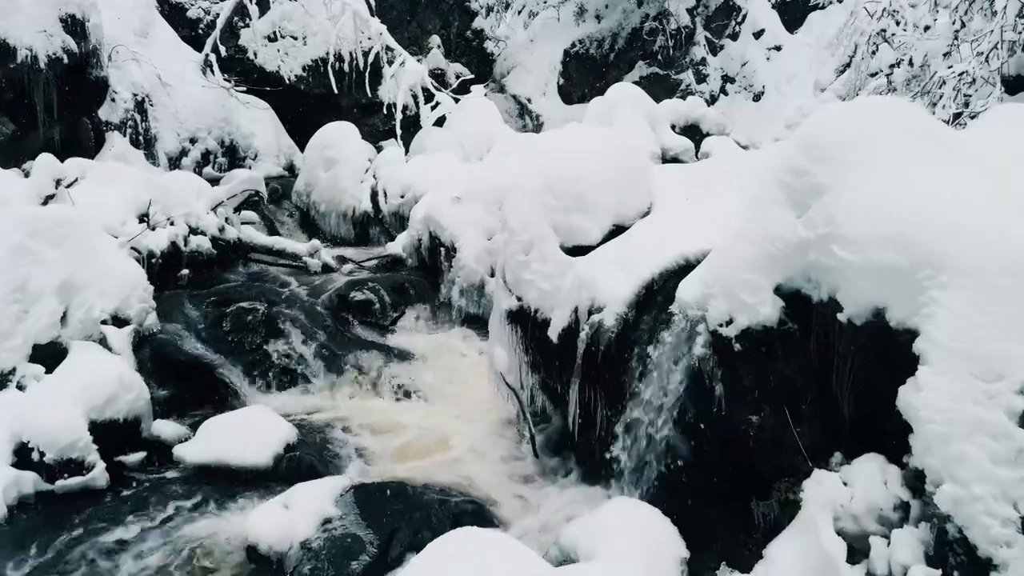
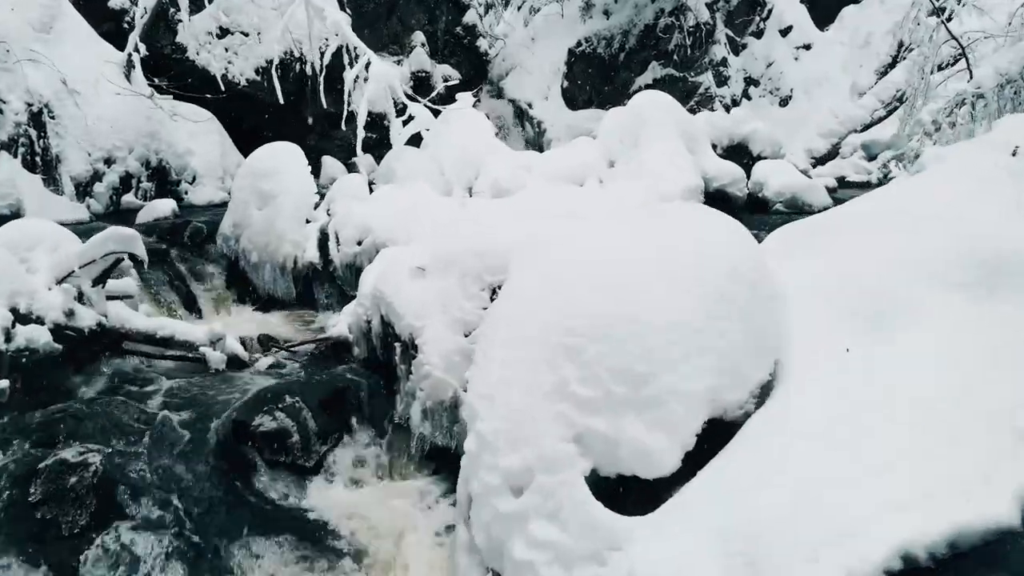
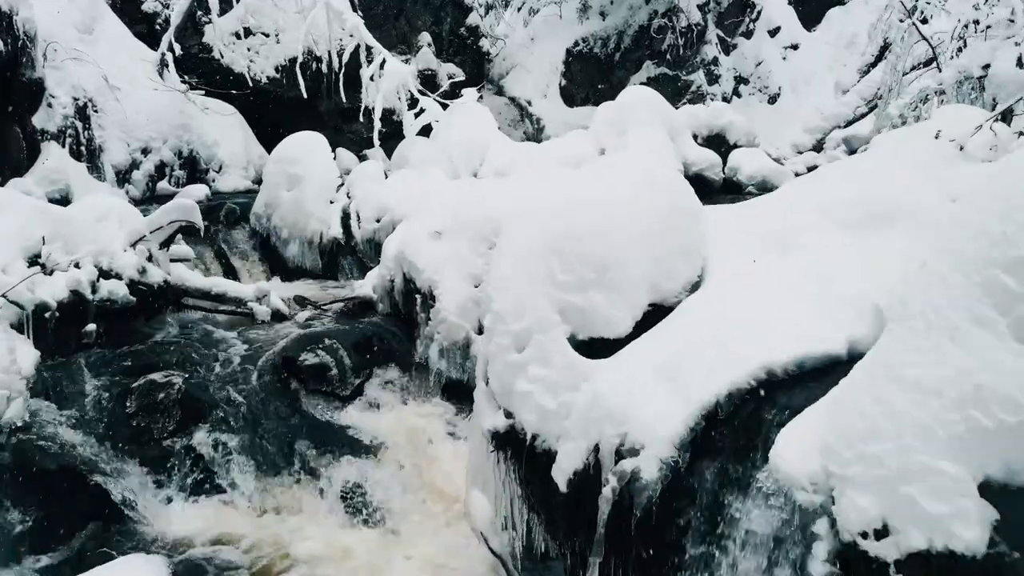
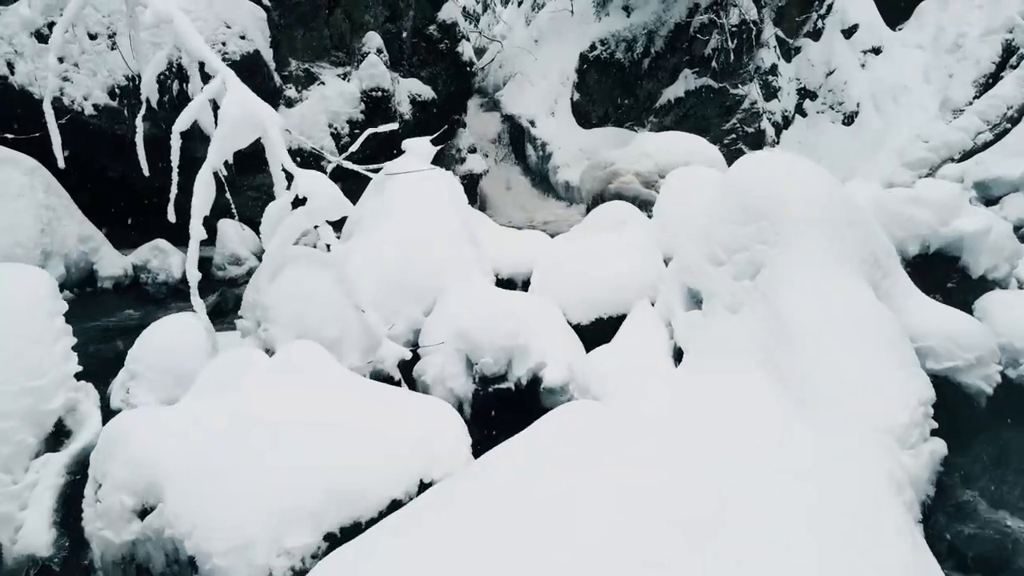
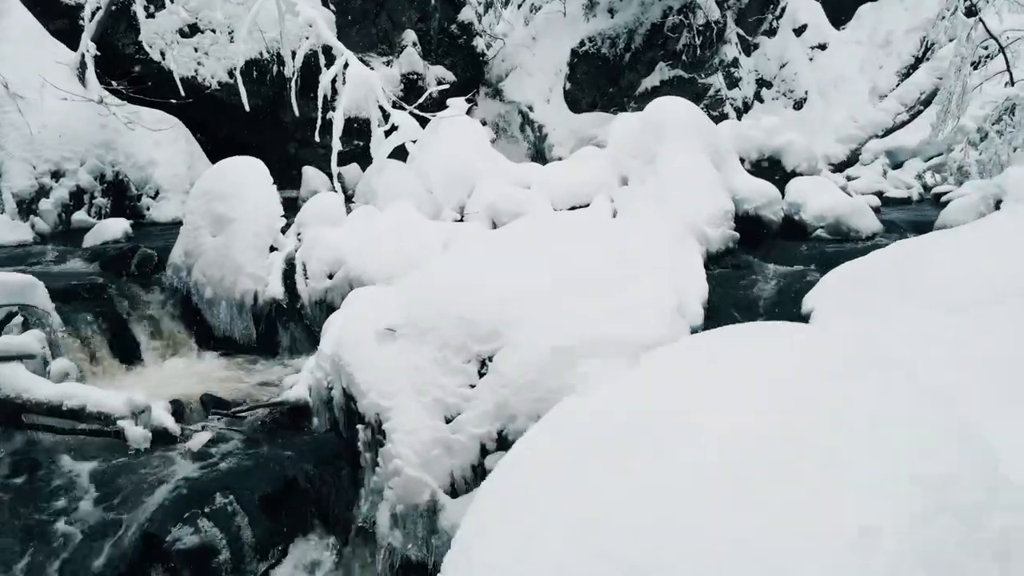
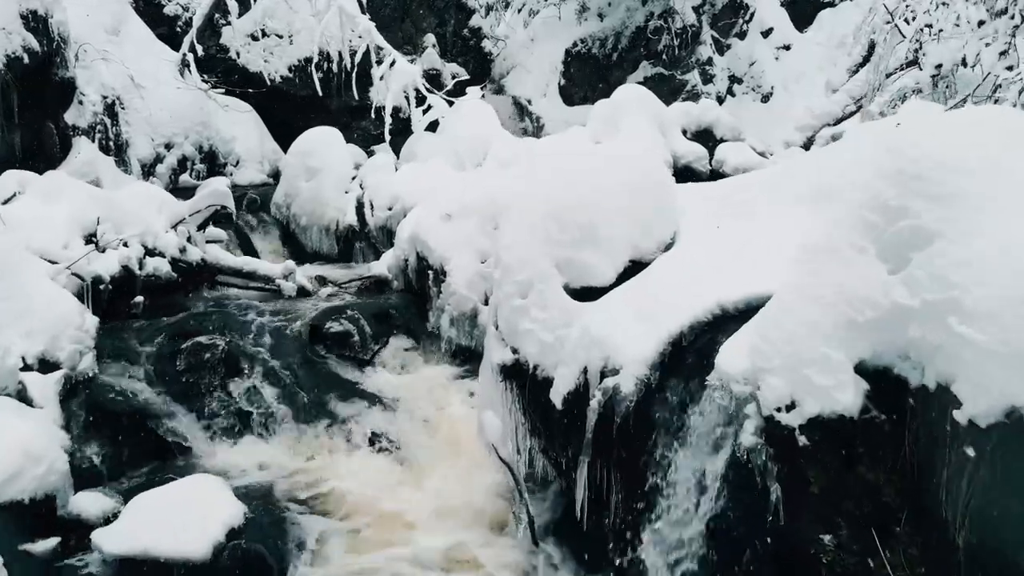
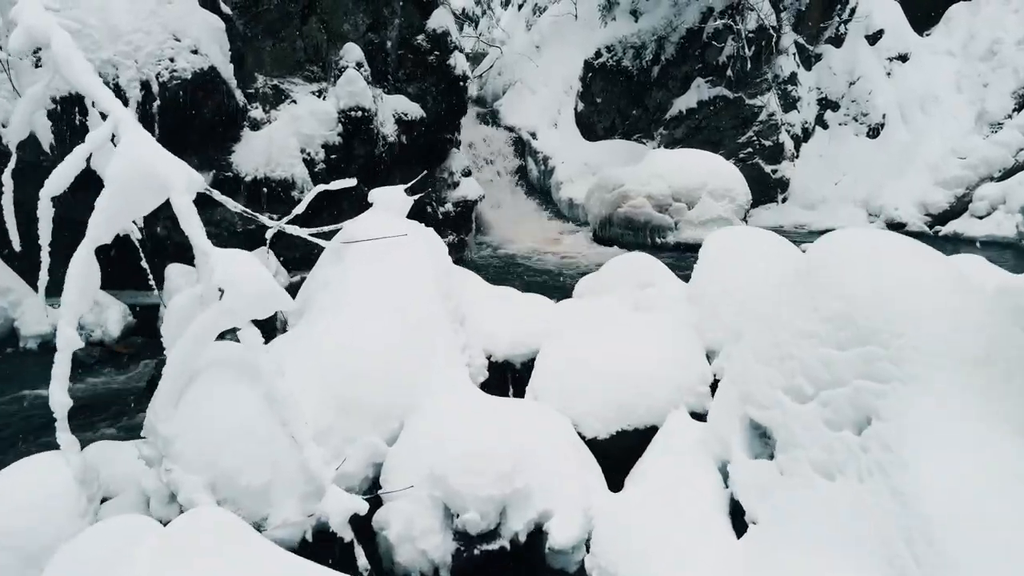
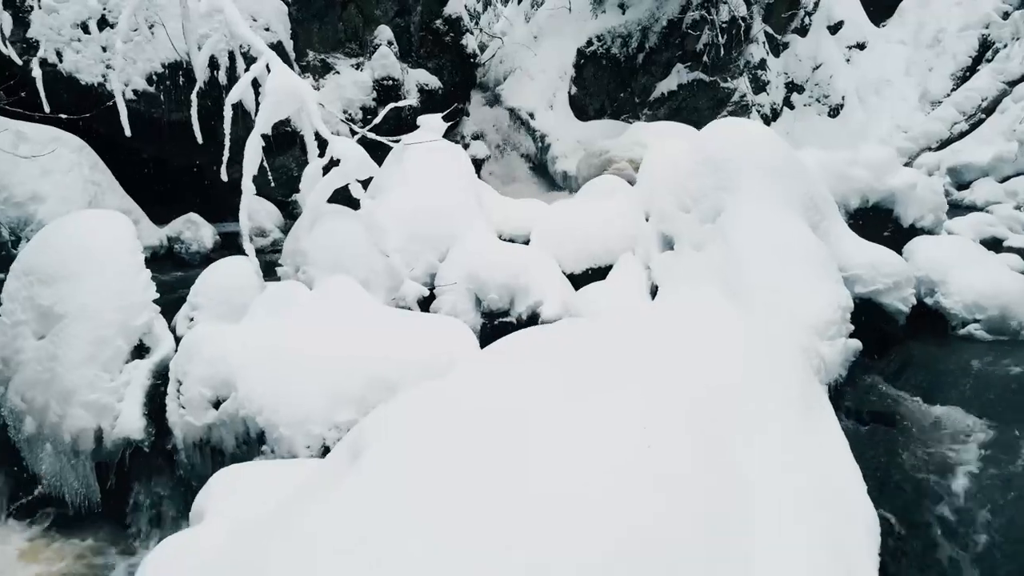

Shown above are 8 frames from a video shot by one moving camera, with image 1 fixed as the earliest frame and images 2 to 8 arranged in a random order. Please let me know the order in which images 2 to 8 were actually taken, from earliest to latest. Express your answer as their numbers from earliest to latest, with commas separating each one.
6, 3, 2, 5, 8, 4, 7
